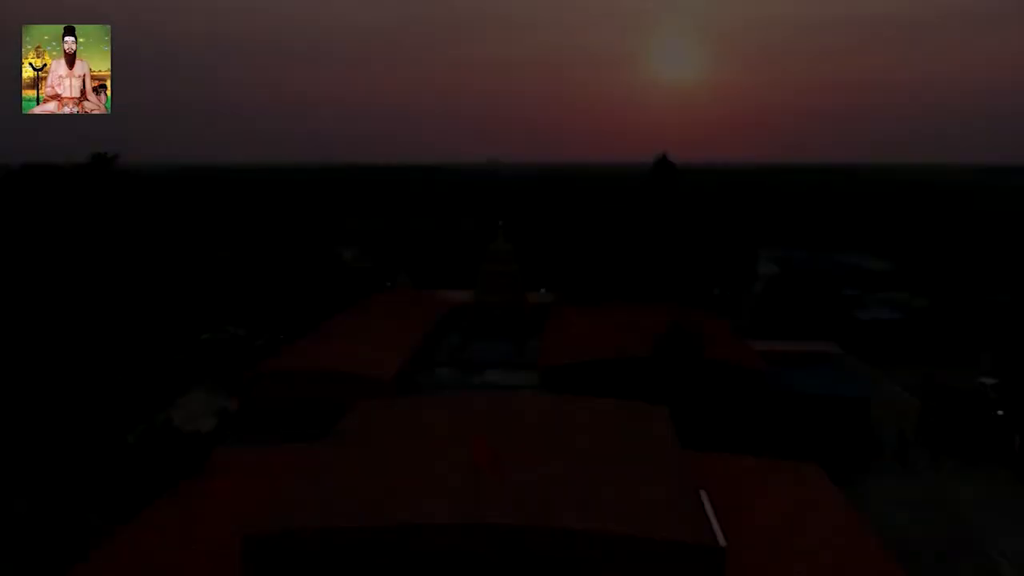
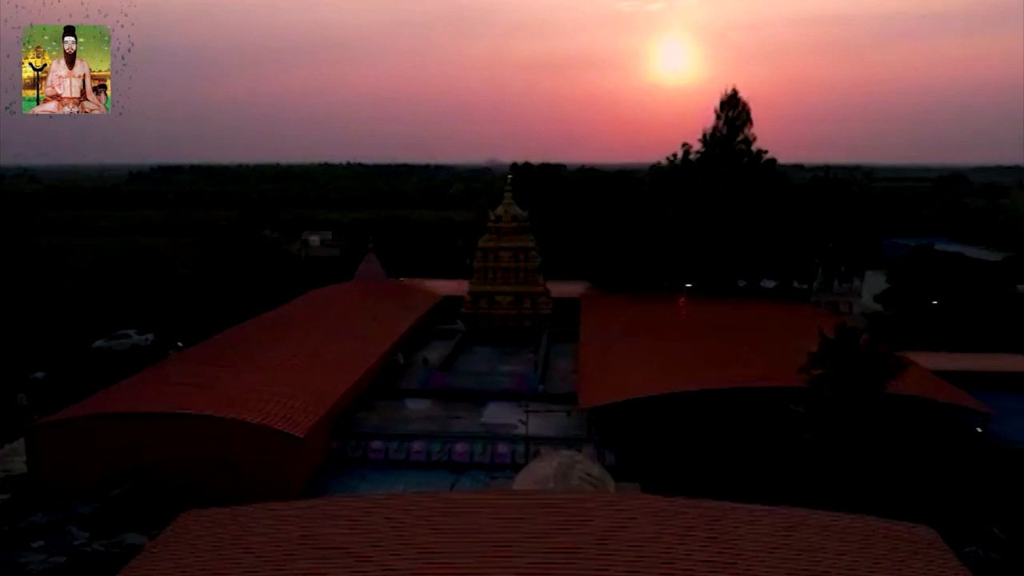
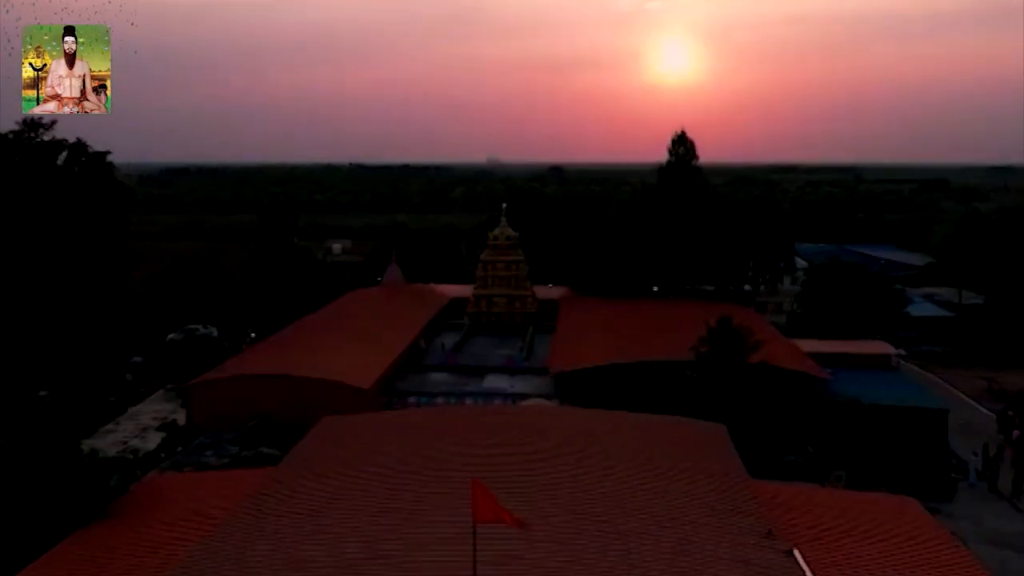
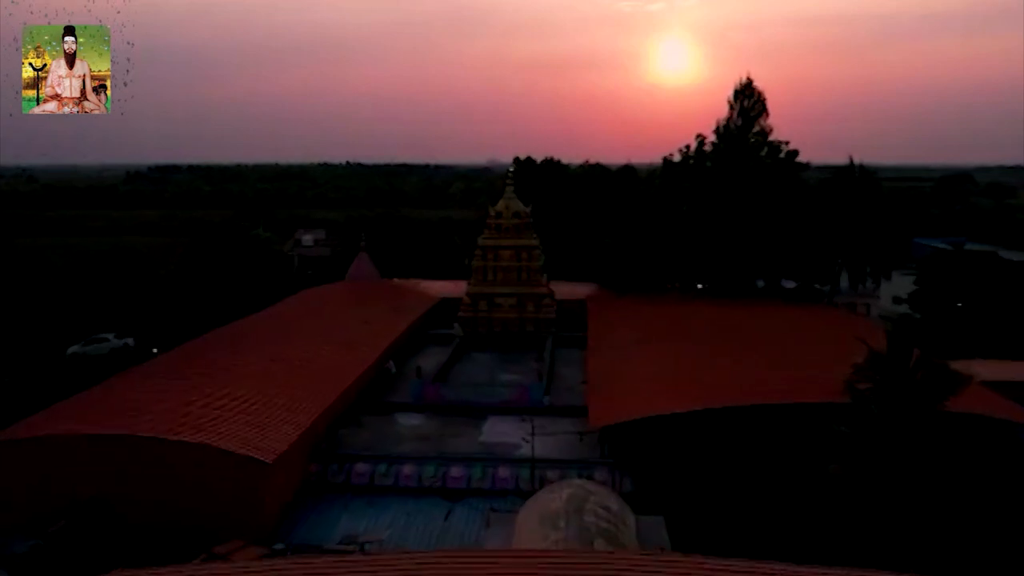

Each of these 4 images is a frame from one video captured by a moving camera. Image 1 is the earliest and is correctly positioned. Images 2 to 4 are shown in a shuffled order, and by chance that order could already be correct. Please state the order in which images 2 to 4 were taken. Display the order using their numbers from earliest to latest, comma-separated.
3, 2, 4
